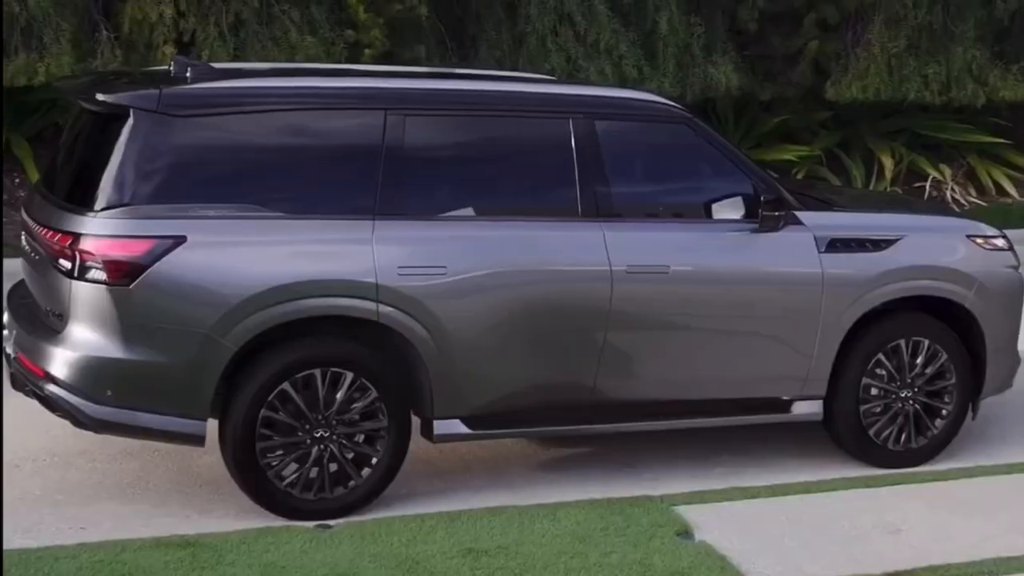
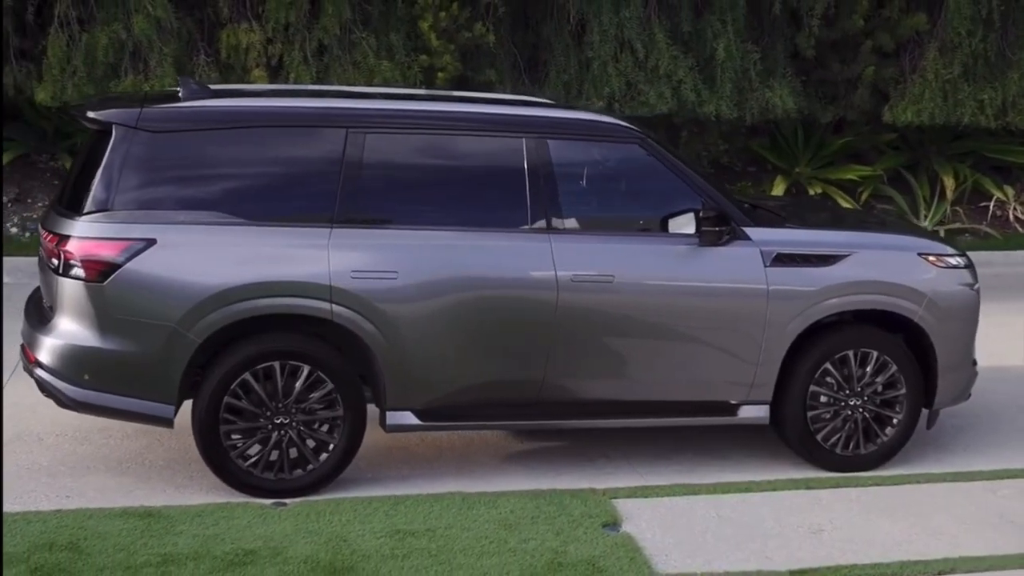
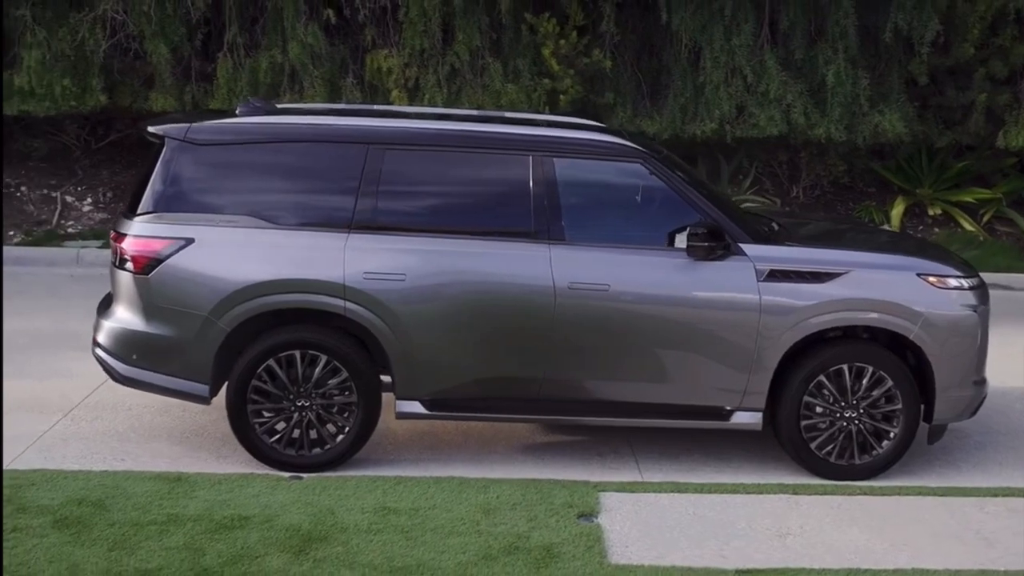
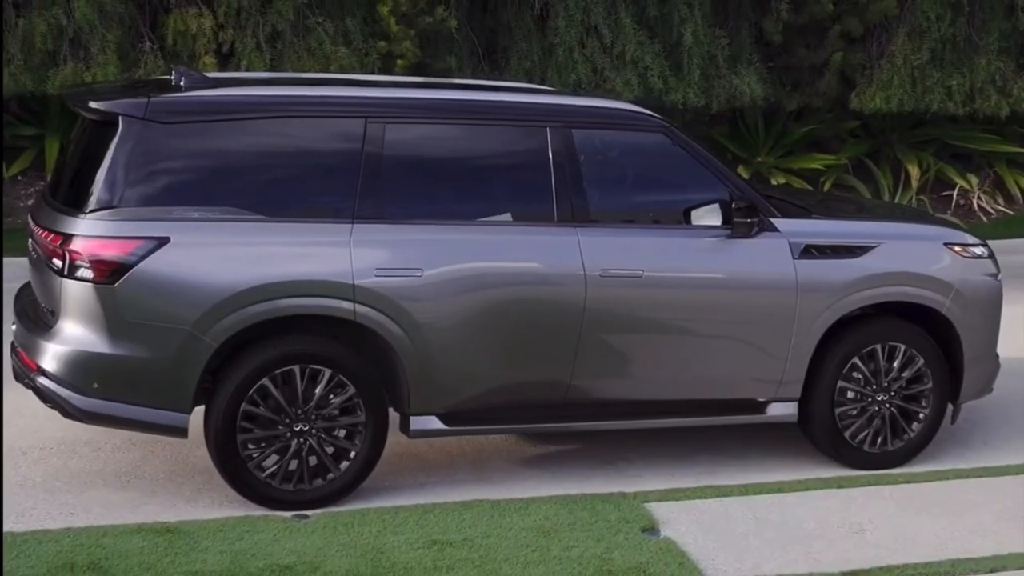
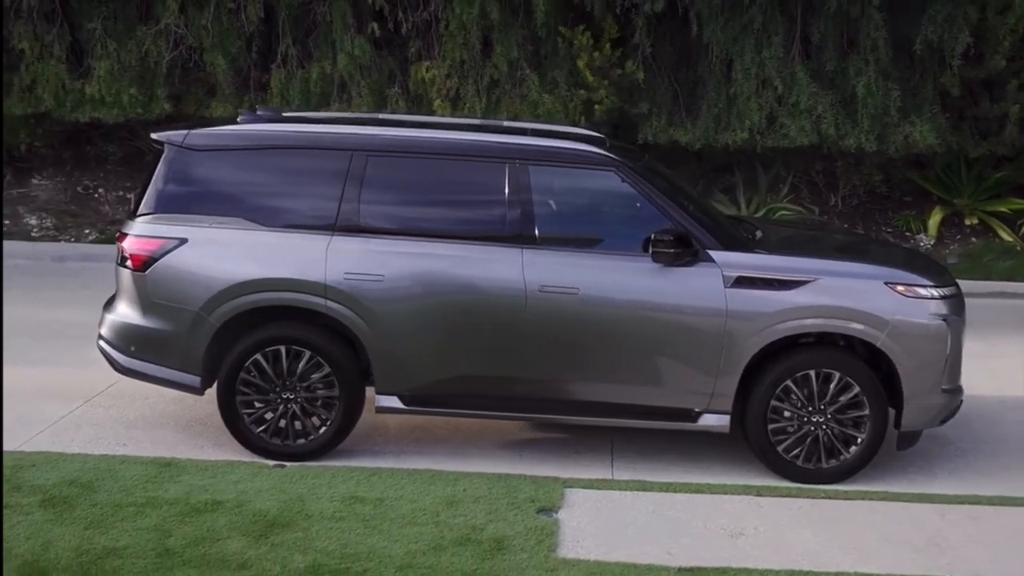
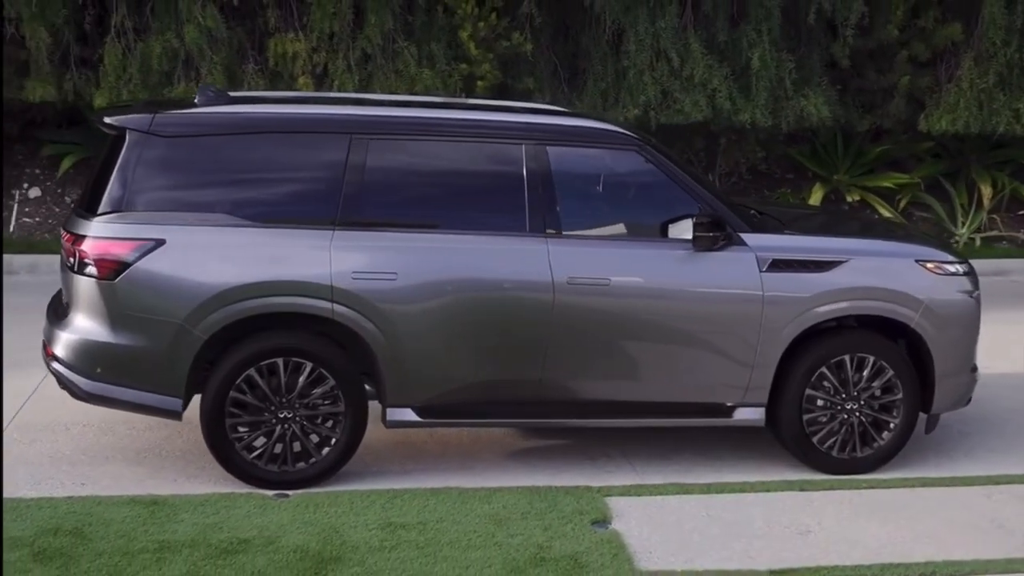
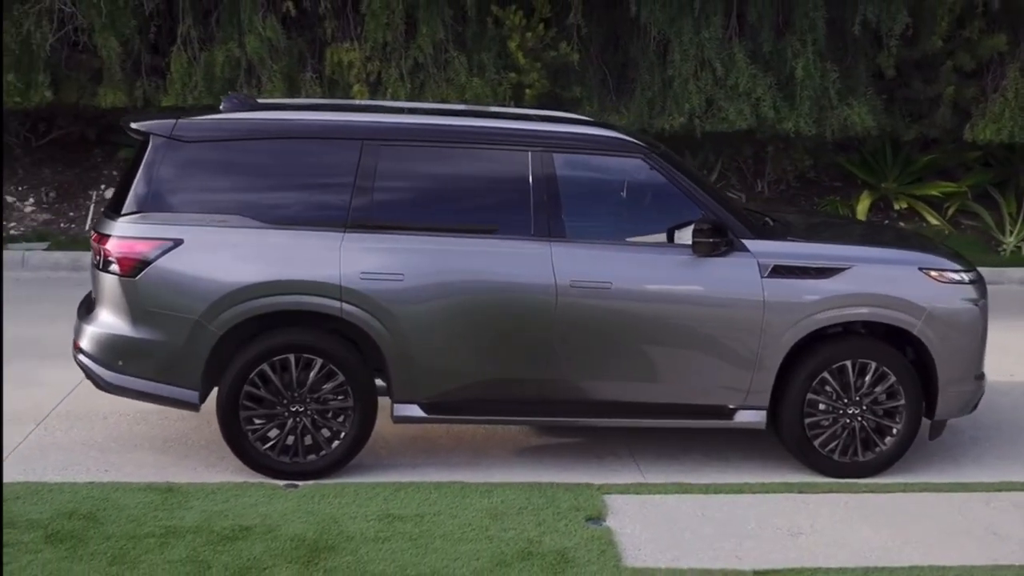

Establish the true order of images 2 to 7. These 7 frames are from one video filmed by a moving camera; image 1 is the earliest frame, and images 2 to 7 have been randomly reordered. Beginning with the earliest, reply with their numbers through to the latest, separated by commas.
4, 2, 6, 7, 3, 5
